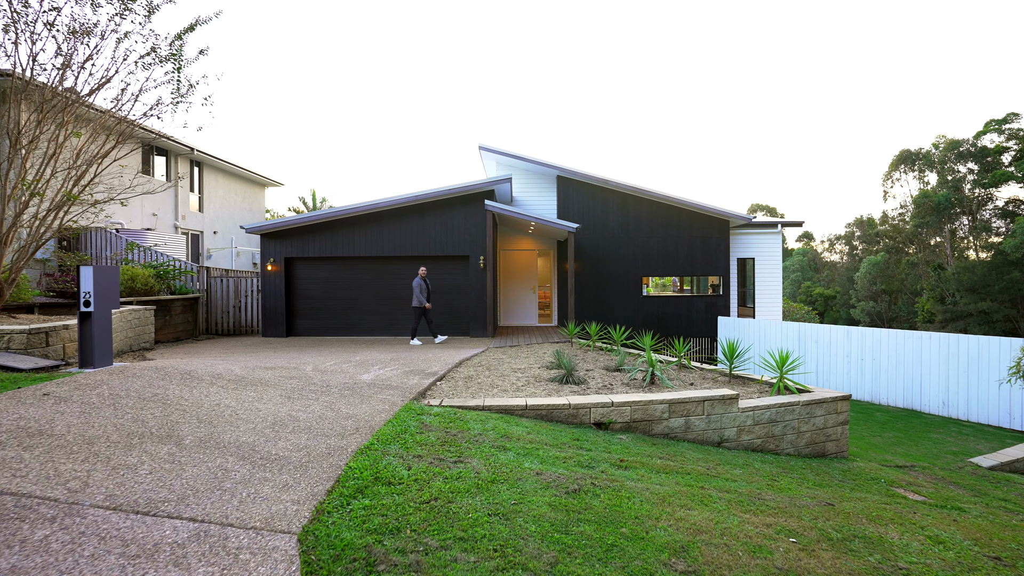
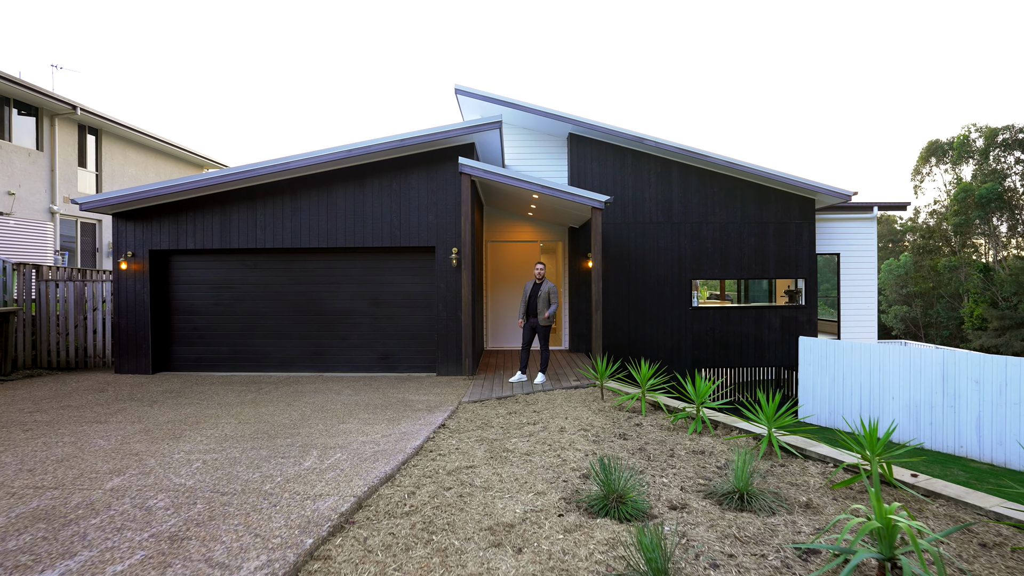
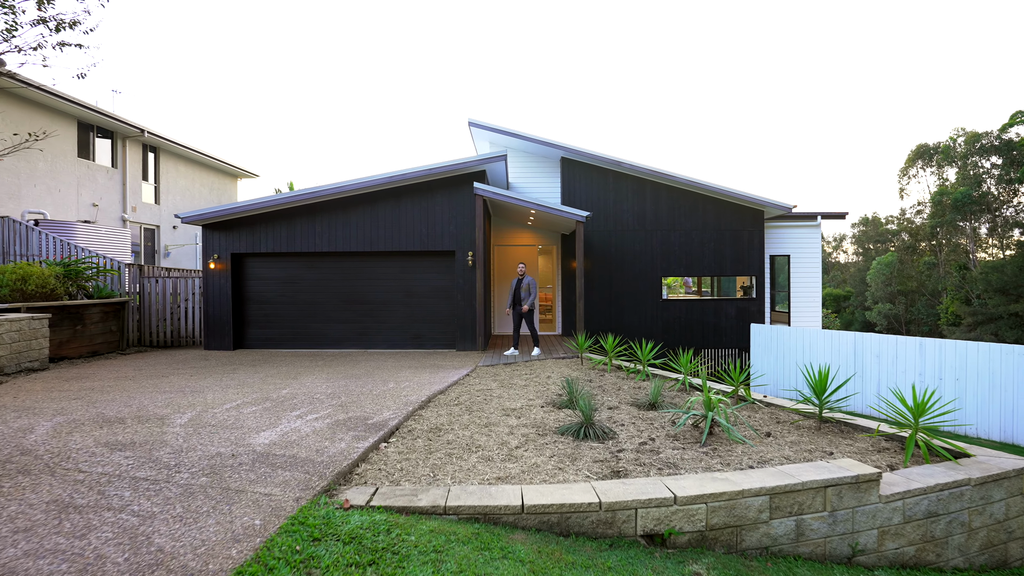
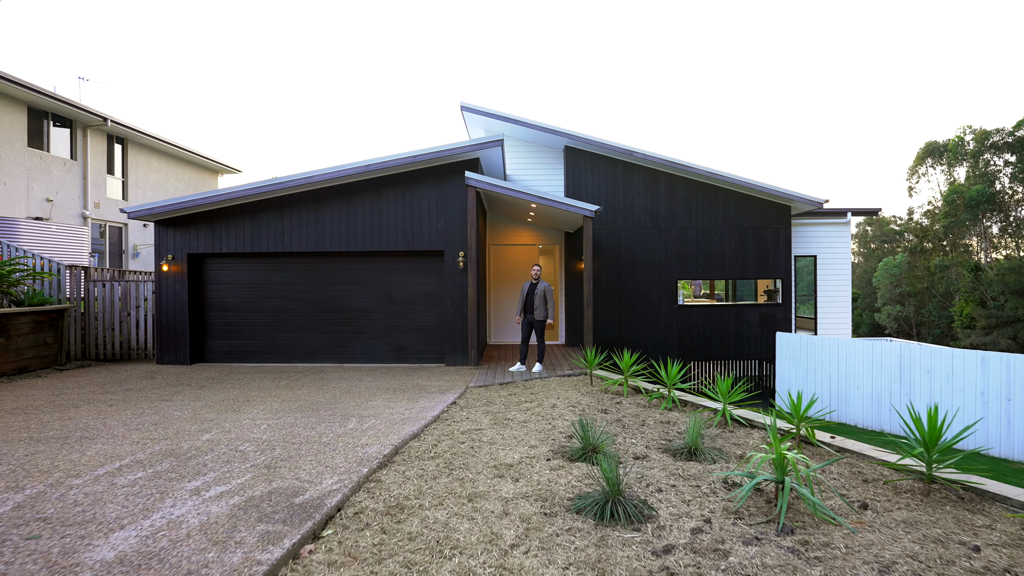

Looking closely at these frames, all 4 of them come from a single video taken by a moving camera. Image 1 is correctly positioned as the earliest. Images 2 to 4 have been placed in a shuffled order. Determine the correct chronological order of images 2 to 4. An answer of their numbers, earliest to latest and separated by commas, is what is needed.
3, 4, 2
